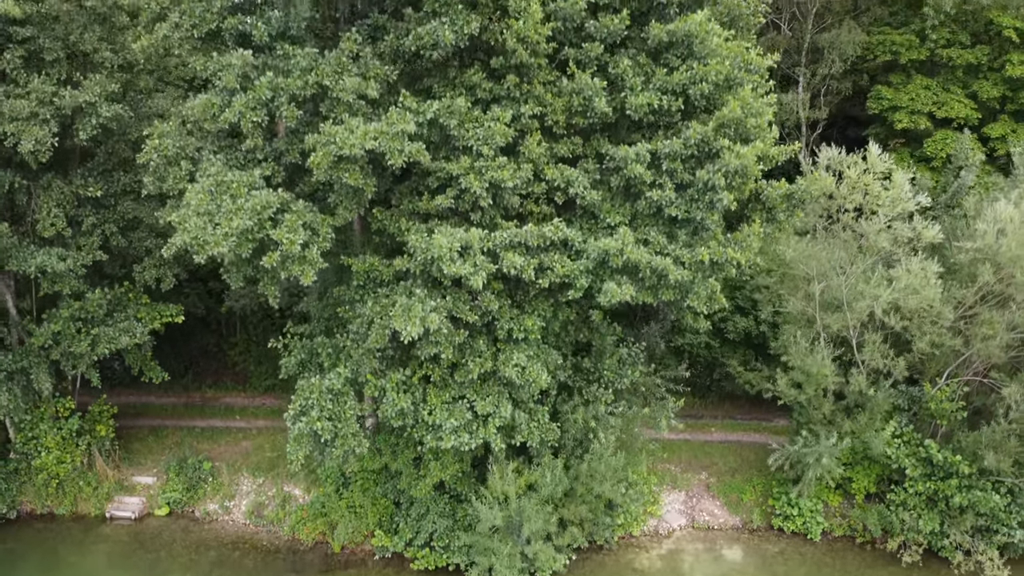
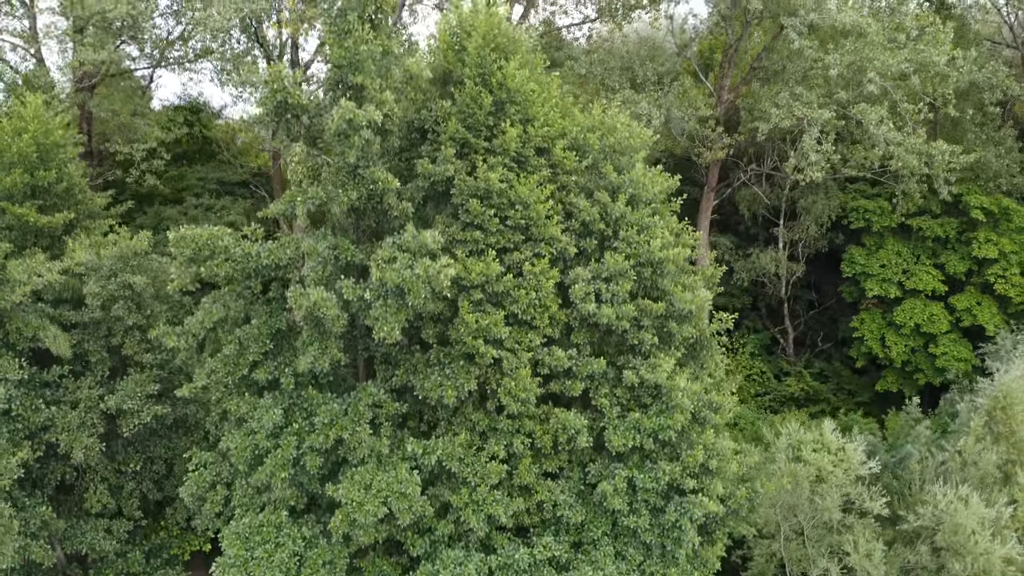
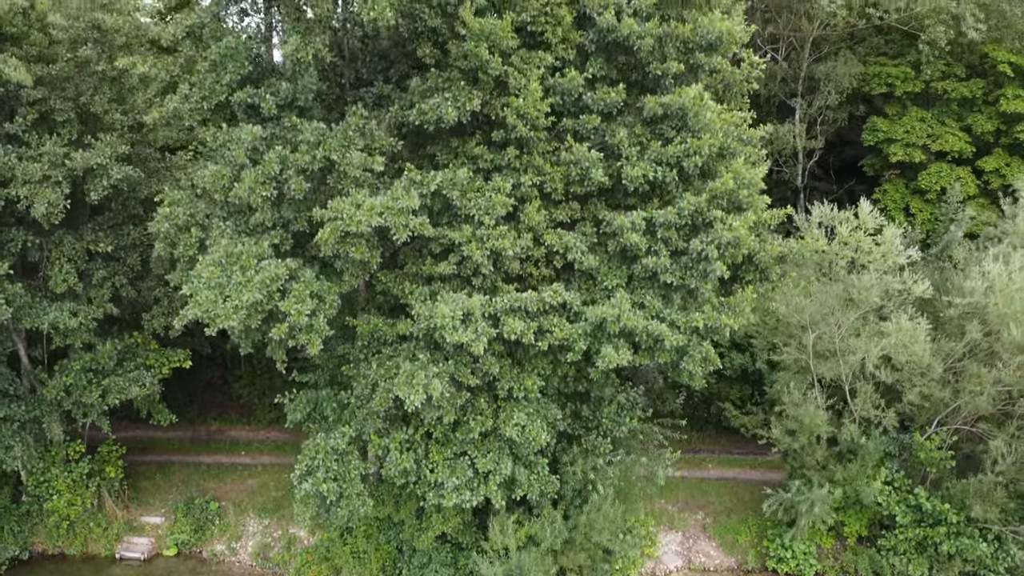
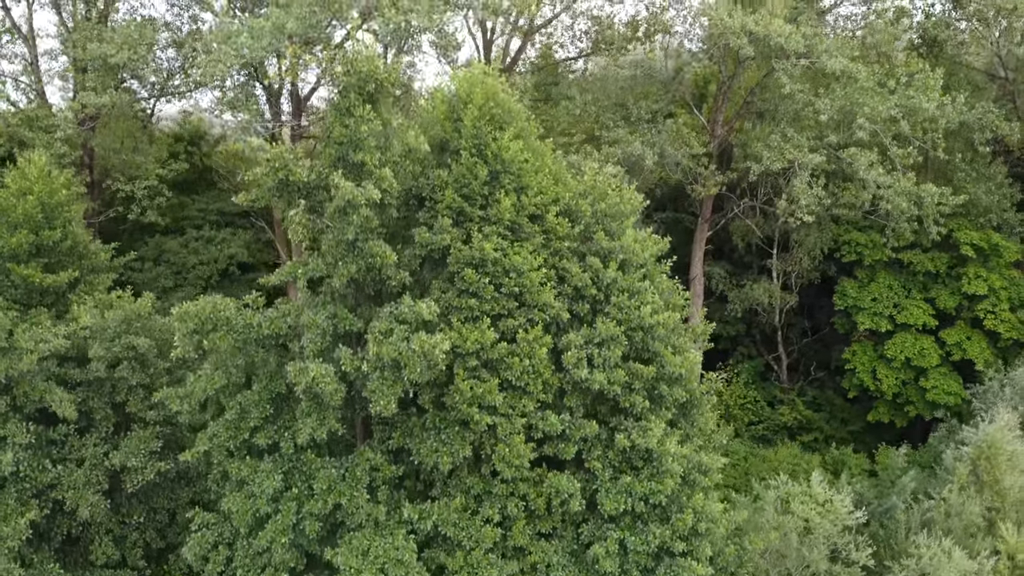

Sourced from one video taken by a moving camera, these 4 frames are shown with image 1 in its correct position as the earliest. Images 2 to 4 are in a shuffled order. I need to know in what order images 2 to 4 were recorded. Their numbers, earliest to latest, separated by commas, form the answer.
3, 2, 4
